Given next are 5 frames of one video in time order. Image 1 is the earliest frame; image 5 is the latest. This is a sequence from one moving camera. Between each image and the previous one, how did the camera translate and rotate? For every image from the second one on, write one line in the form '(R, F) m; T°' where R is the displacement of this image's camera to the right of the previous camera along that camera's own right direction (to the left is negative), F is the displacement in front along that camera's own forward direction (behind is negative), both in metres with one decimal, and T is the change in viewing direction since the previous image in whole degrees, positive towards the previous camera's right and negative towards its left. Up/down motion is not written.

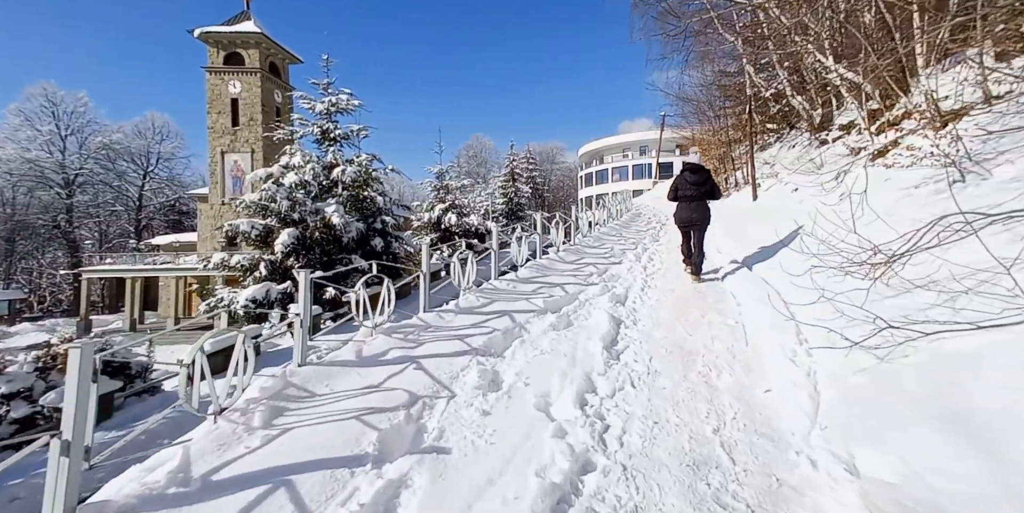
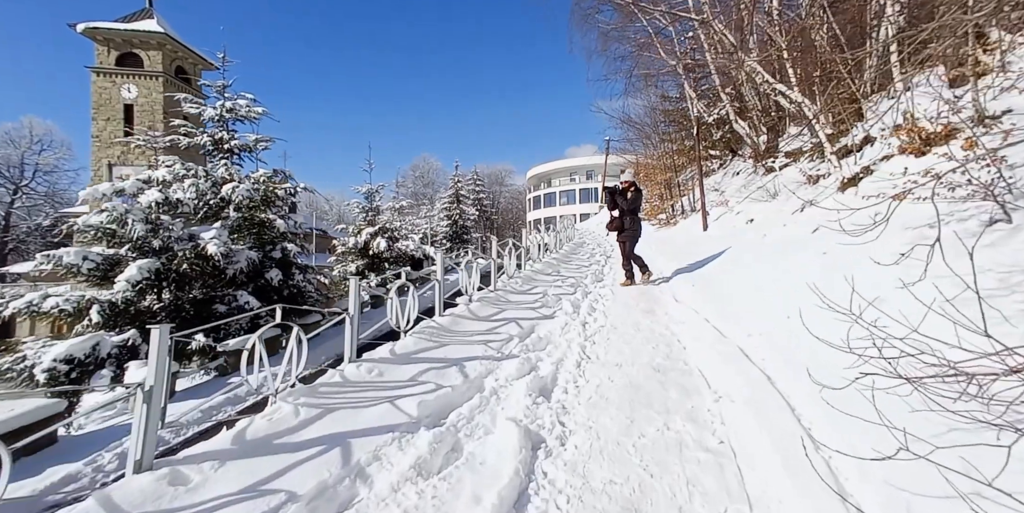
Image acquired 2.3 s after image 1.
(+0.6, +1.6) m; +7°
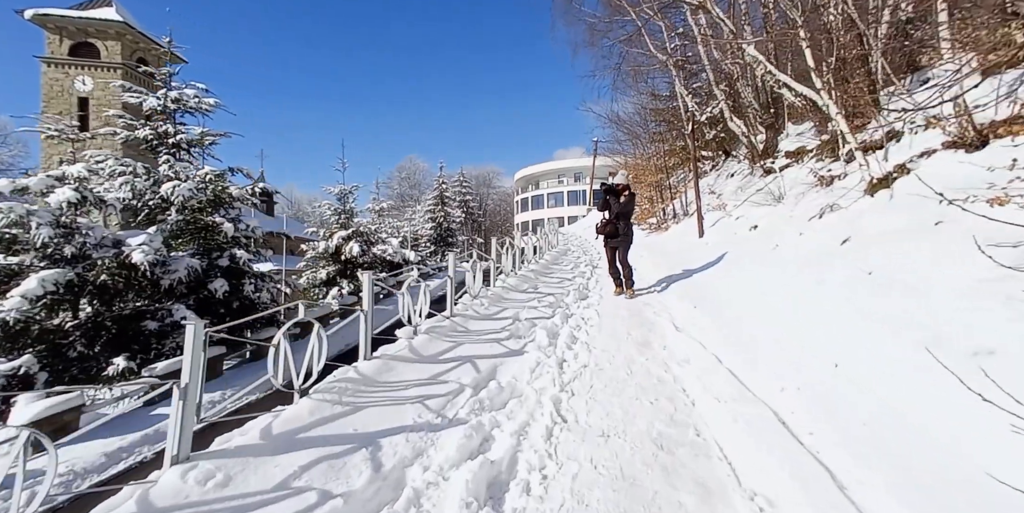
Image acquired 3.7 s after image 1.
(+0.3, +1.1) m; +2°
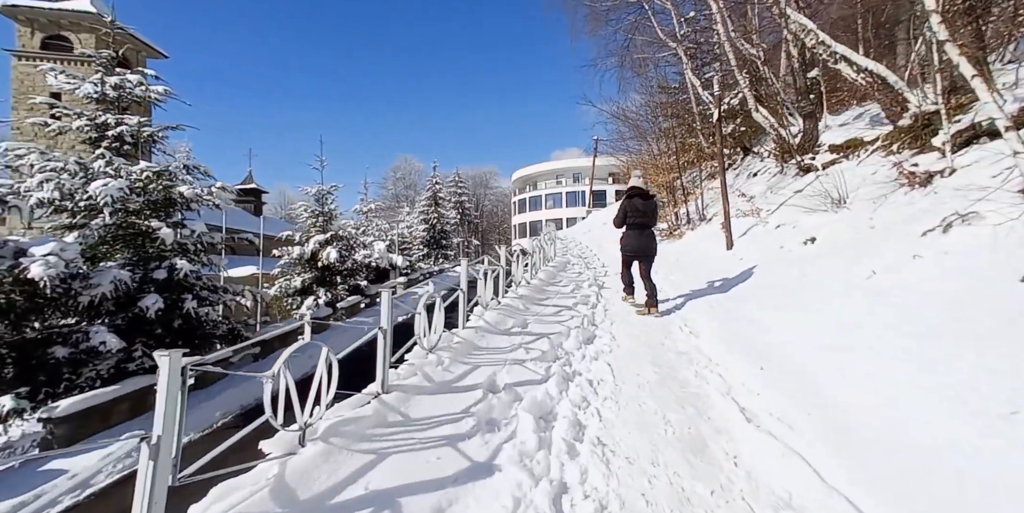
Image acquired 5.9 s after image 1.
(+0.2, +1.6) m; 0°
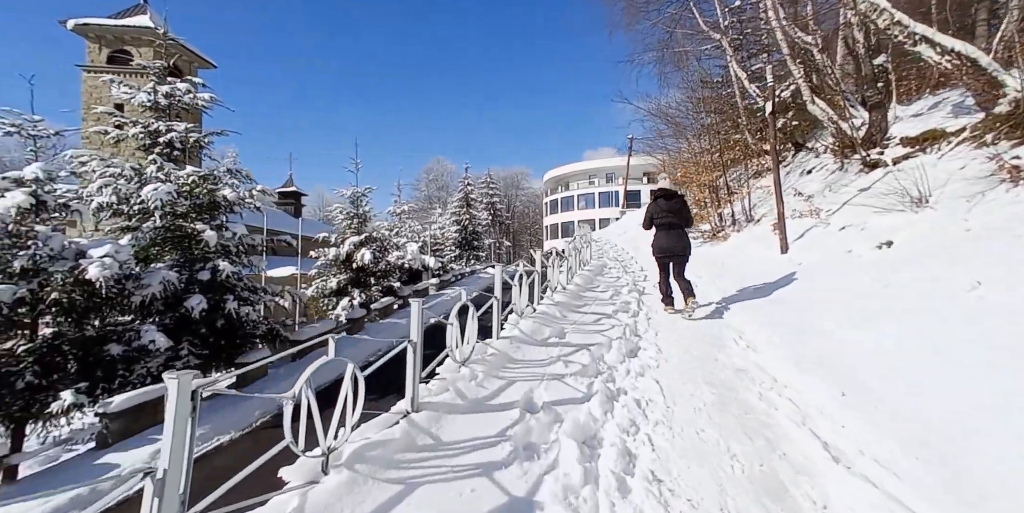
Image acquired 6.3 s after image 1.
(-0.1, +0.3) m; -4°
